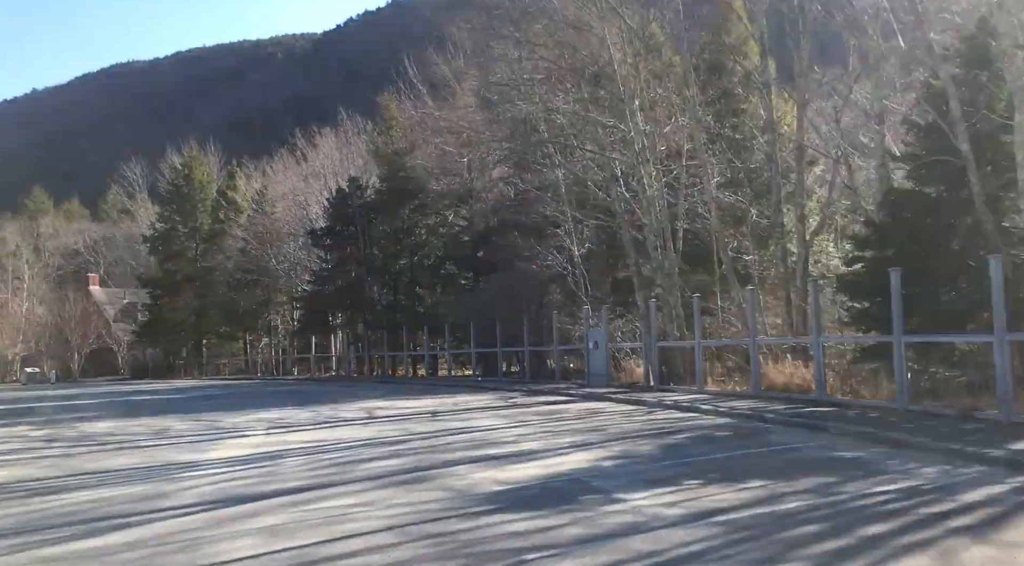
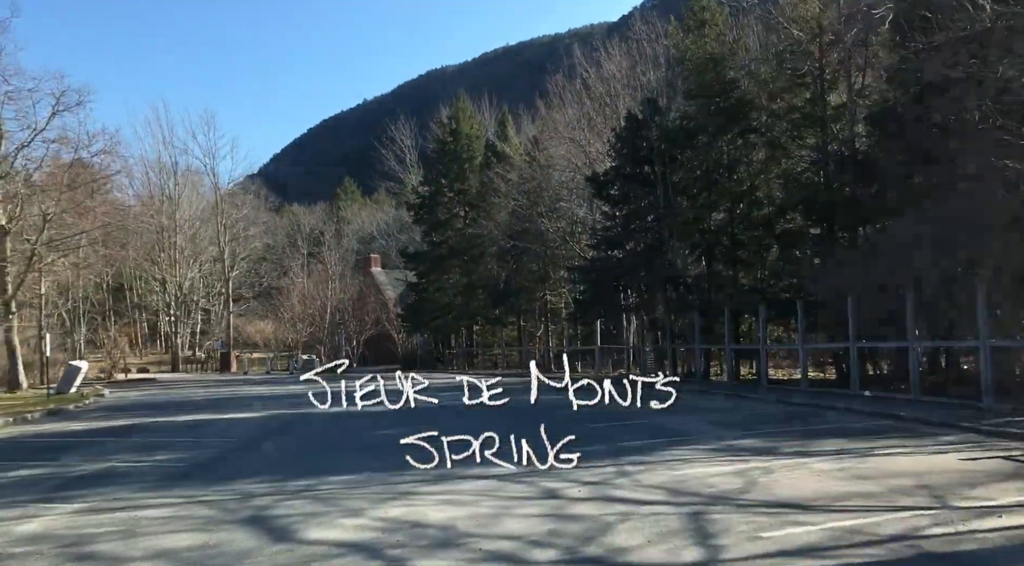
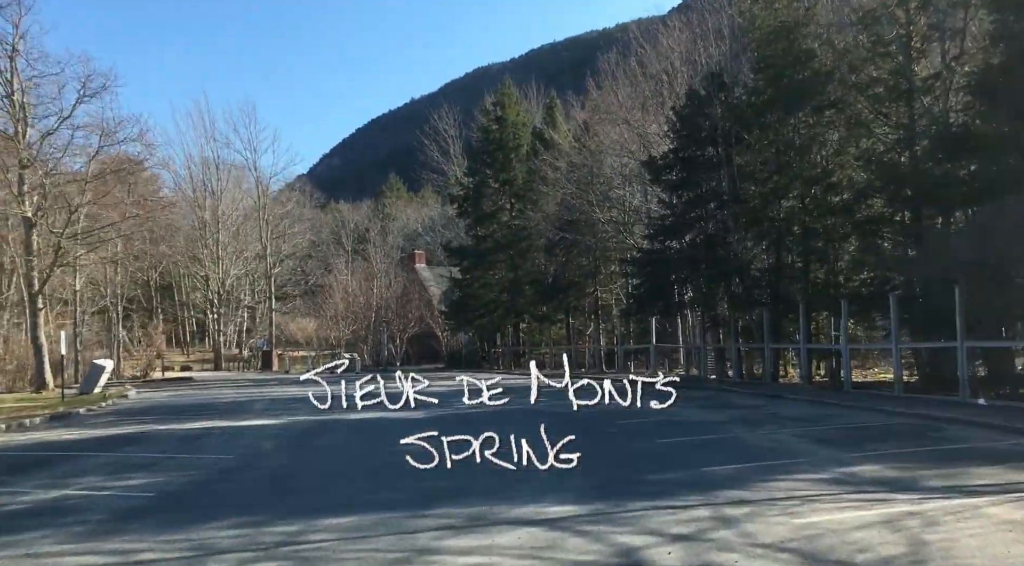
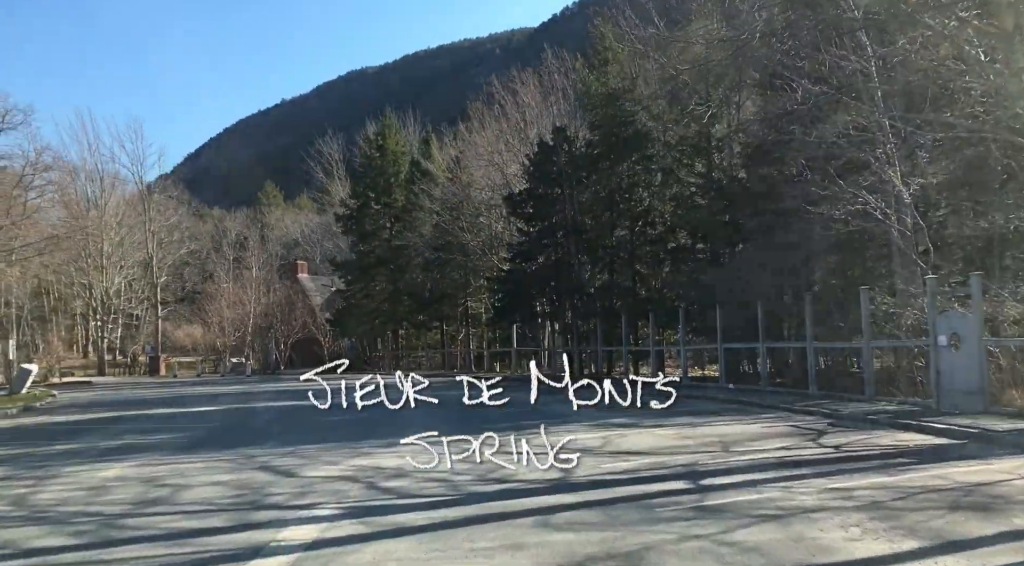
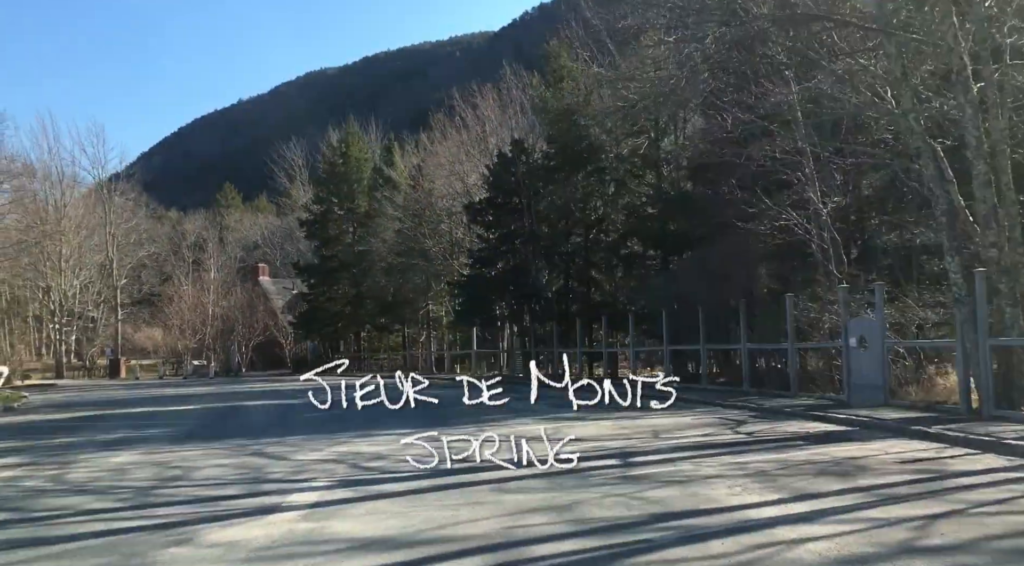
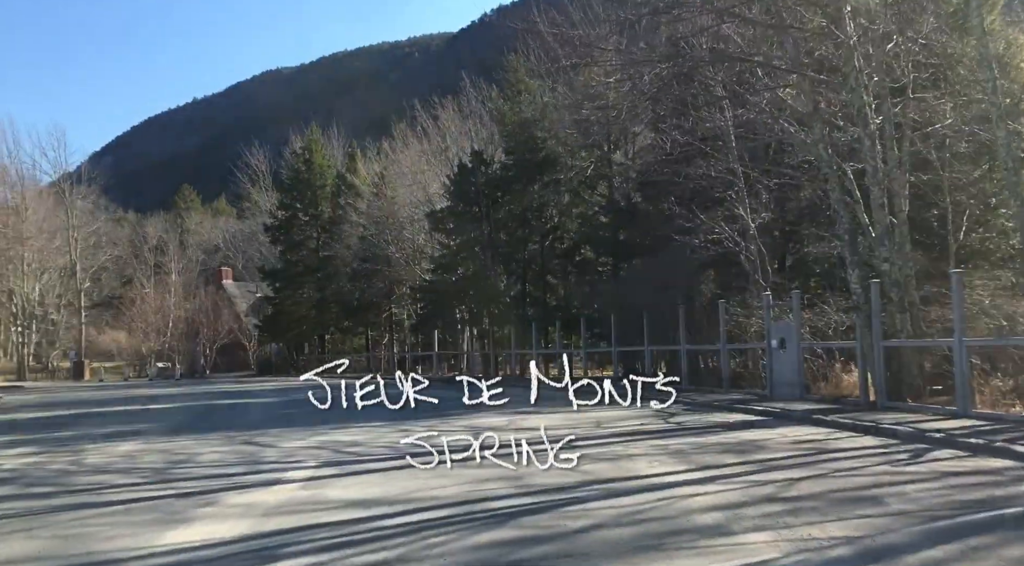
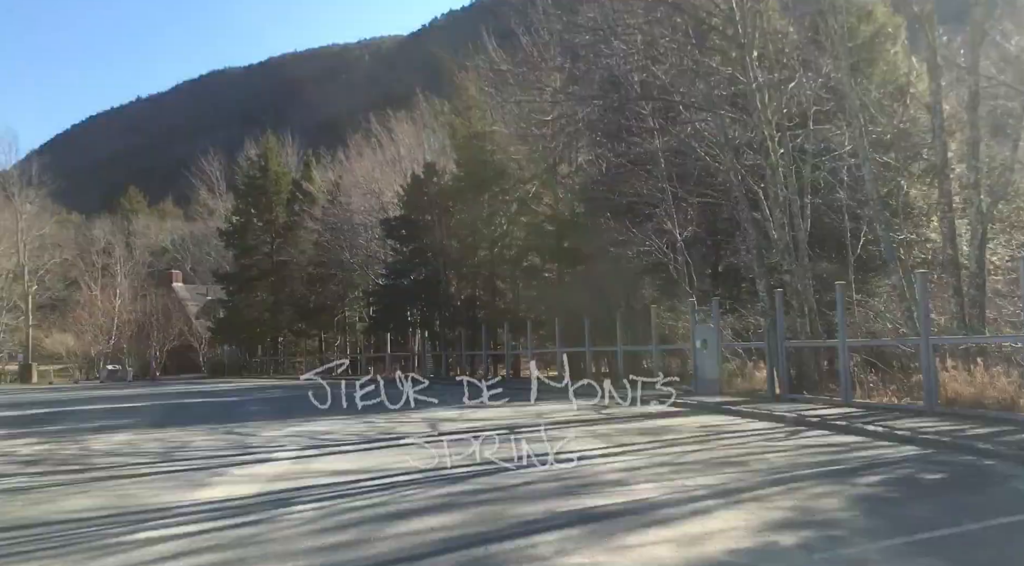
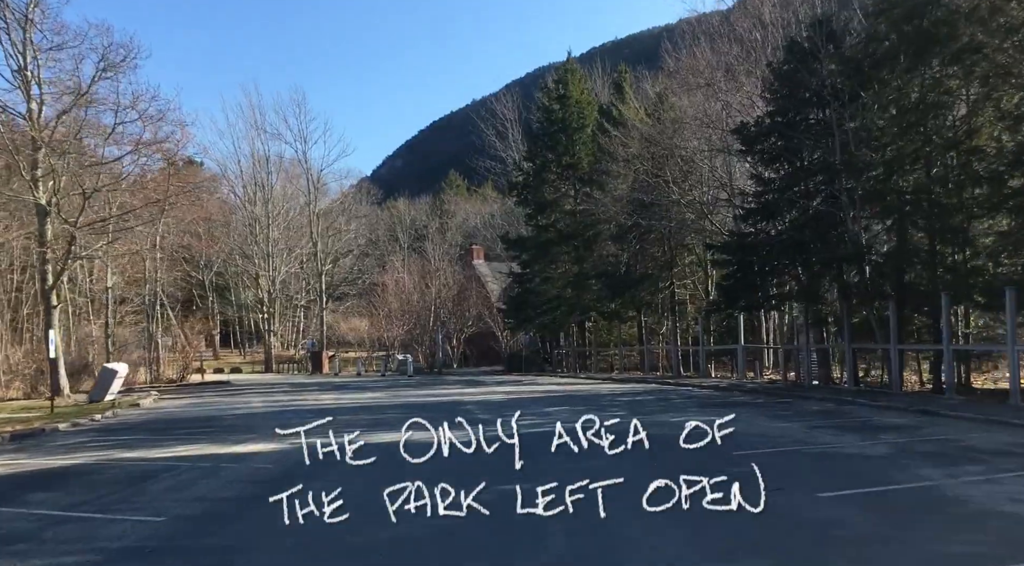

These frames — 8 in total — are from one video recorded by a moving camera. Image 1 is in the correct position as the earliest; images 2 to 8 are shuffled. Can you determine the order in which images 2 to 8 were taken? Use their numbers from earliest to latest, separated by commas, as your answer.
7, 6, 5, 4, 2, 3, 8
